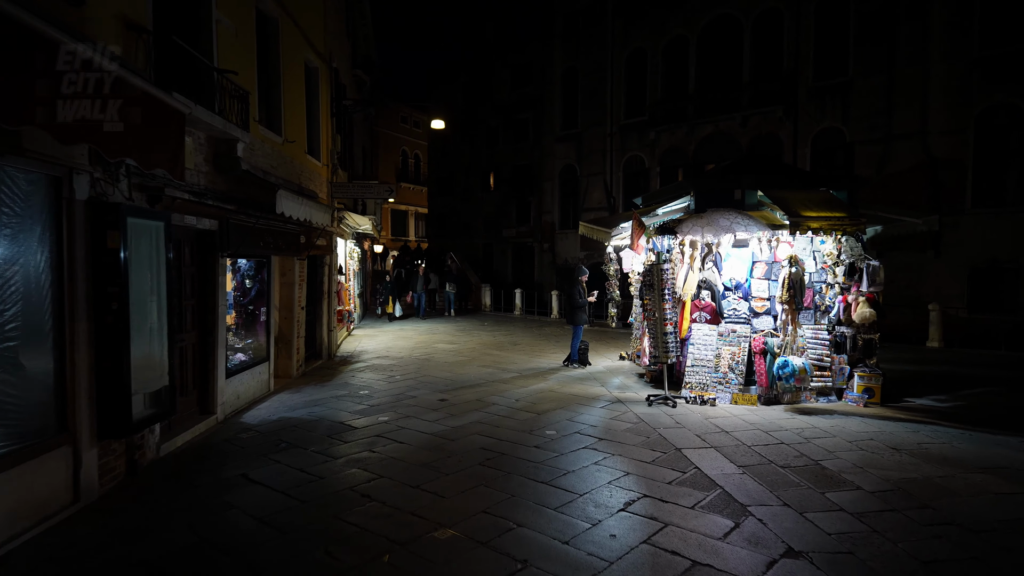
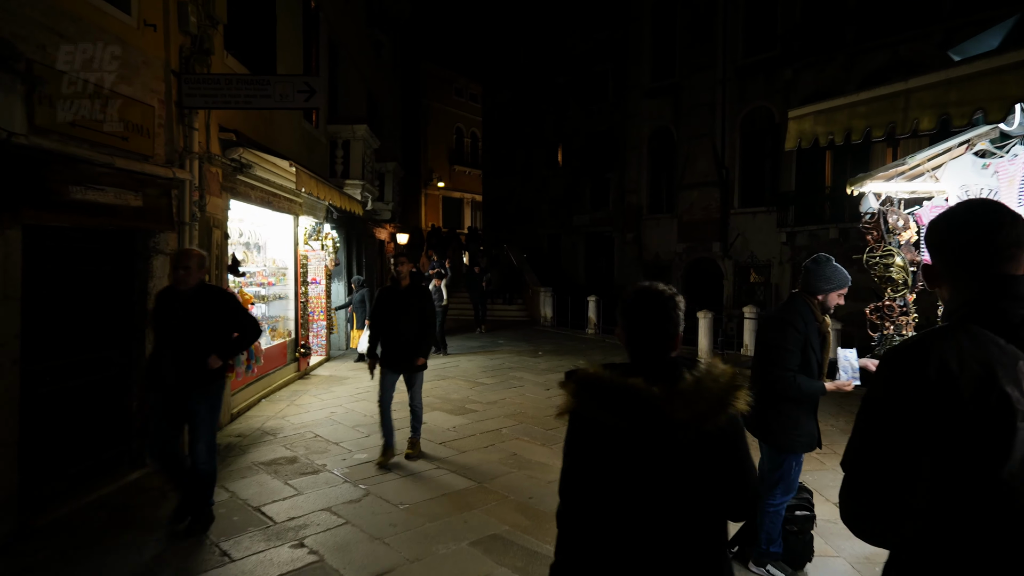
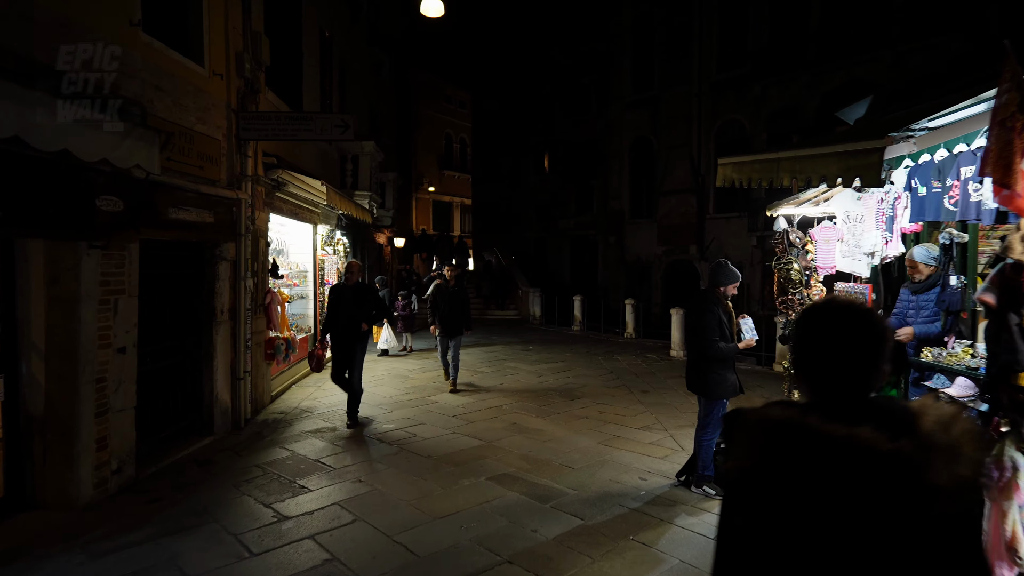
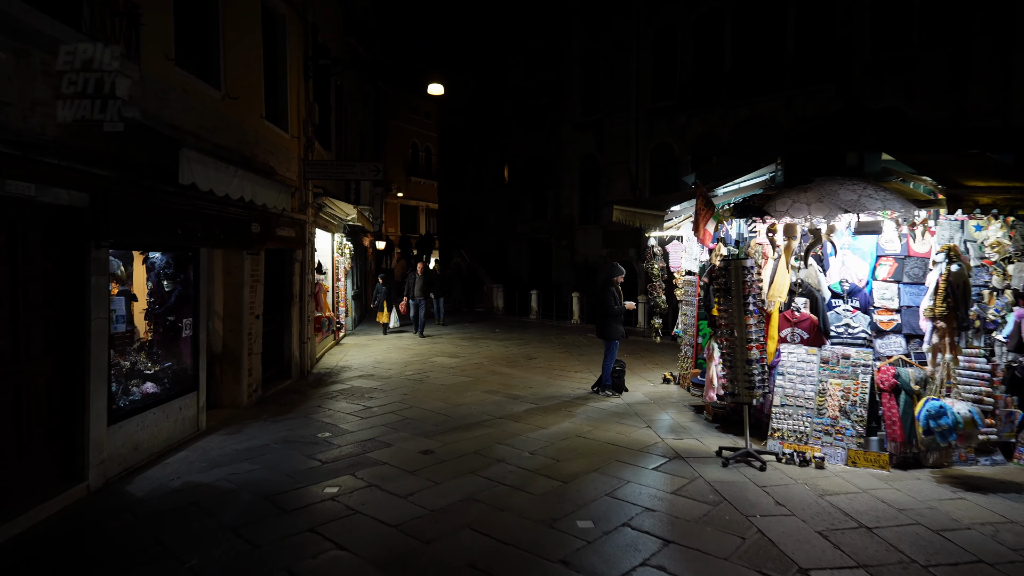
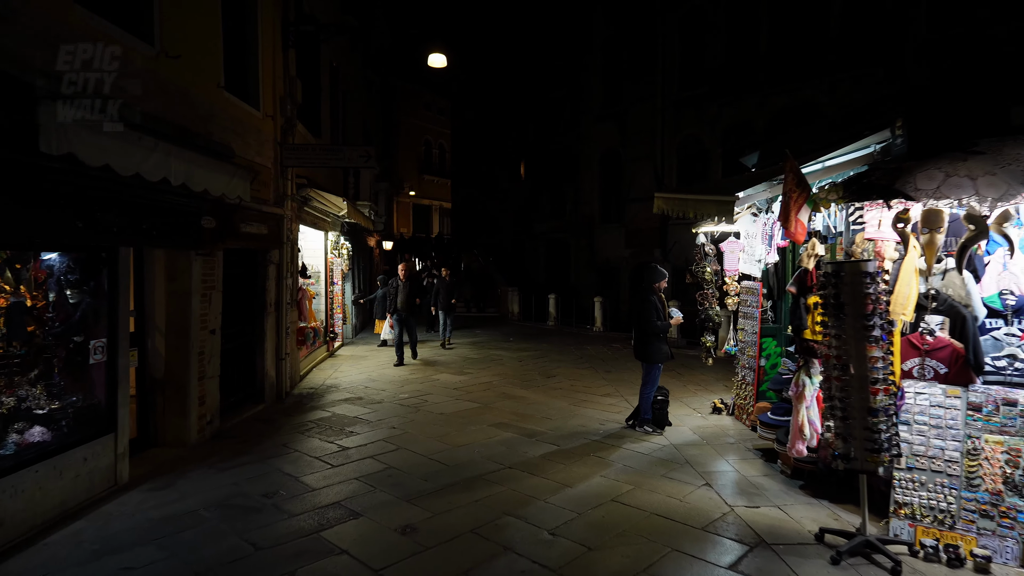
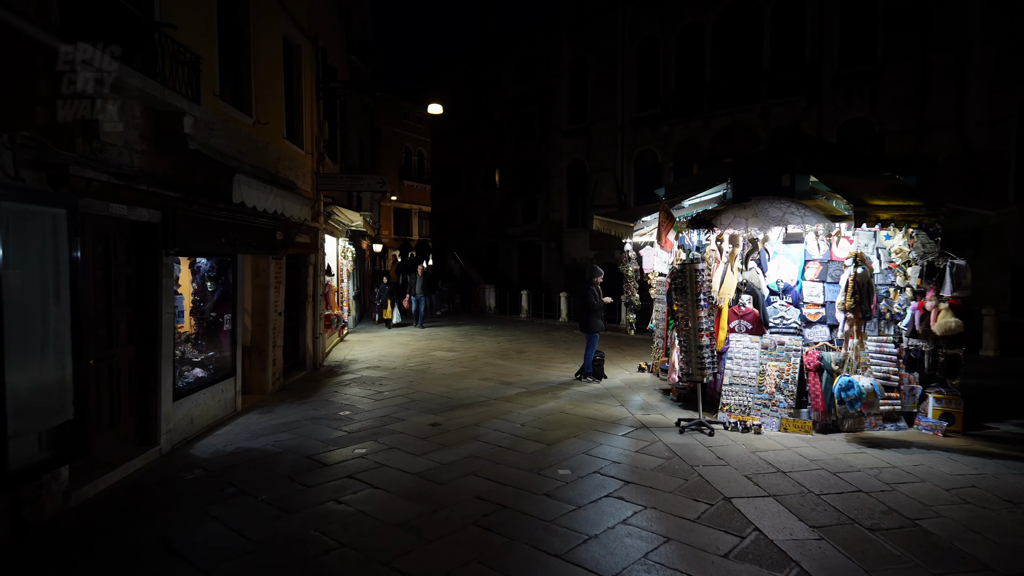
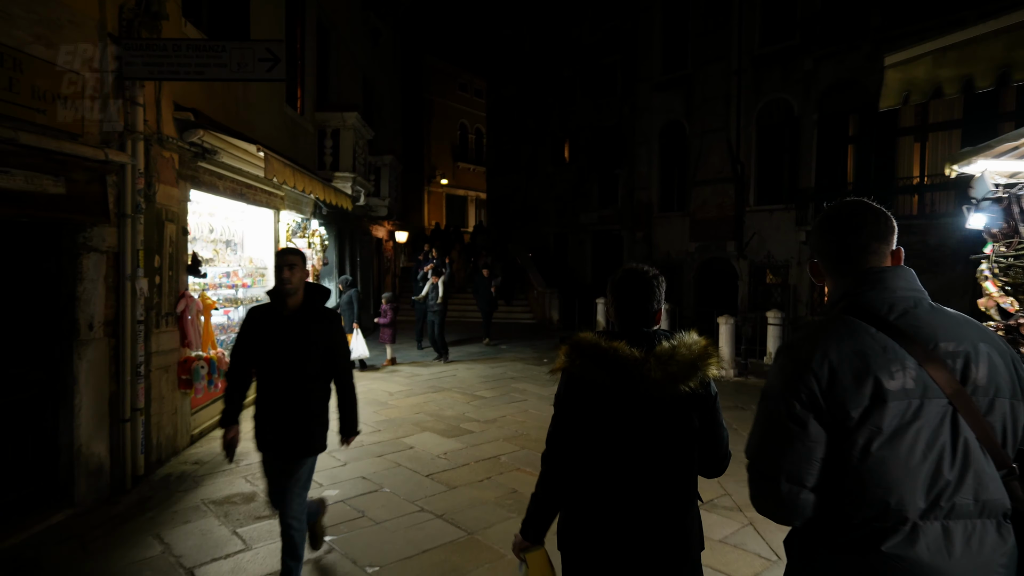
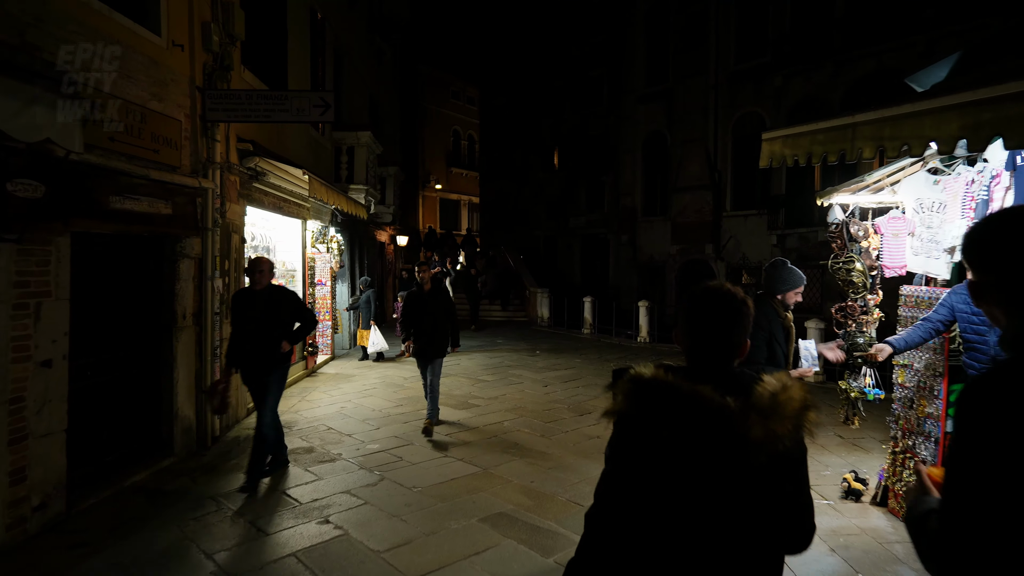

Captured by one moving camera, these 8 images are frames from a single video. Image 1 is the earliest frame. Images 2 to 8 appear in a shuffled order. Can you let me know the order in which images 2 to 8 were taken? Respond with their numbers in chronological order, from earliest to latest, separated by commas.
6, 4, 5, 3, 8, 2, 7
